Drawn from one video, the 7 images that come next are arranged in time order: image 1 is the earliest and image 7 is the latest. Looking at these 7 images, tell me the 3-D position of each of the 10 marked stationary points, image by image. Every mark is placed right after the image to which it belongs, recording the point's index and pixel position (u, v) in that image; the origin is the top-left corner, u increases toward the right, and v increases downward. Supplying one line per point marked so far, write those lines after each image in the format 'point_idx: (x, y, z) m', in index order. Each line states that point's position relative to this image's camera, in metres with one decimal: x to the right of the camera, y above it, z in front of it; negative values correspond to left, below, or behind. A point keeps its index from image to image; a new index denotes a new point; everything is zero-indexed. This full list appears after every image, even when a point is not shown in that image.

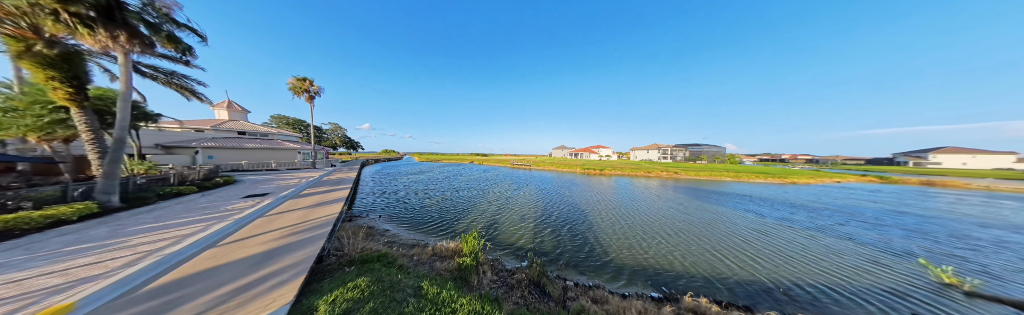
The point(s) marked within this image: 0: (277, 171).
0: (-27.3, -1.7, +18.0) m
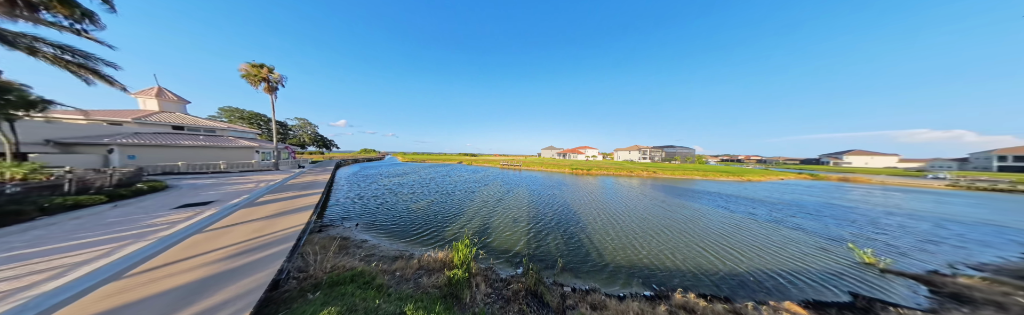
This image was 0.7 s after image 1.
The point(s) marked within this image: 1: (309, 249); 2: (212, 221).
0: (-28.3, -1.7, +15.4) m
1: (-5.3, -2.3, +4.1) m
2: (-9.3, -2.0, +4.8) m
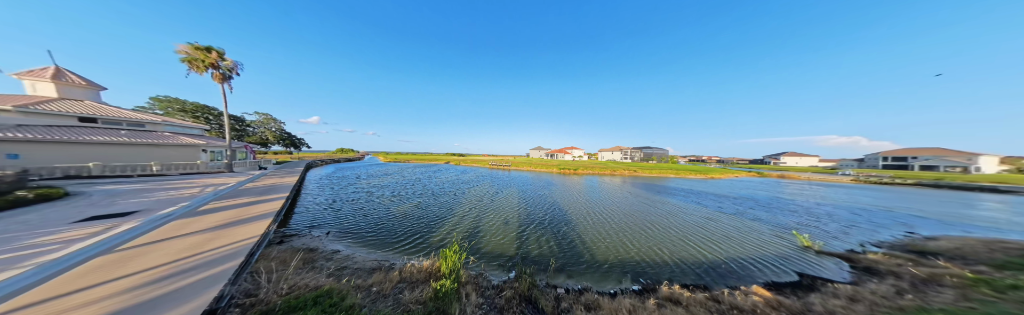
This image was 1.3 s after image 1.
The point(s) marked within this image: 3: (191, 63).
0: (-29.3, -1.7, +12.9) m
1: (-5.5, -2.3, +3.4) m
2: (-9.5, -2.0, +3.8) m
3: (-32.5, +9.8, +15.6) m
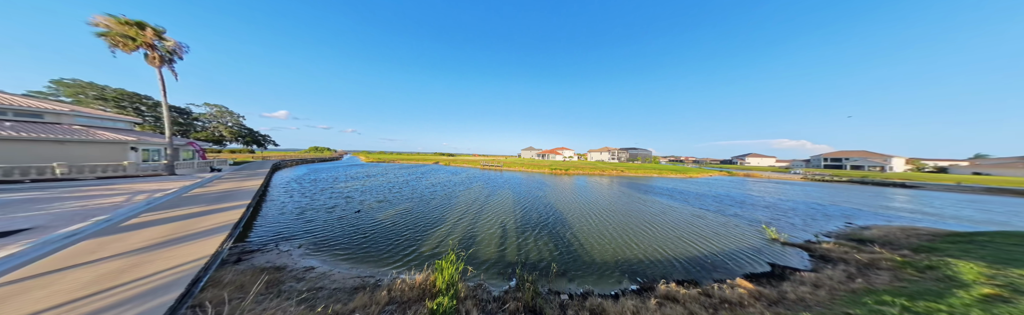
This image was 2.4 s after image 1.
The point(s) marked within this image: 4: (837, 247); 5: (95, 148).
0: (-29.7, -1.6, +10.5) m
1: (-5.3, -2.4, +2.7) m
2: (-9.3, -2.0, +2.9) m
3: (-33.1, +9.8, +13.0) m
4: (+17.1, -4.7, +8.0) m
5: (-35.3, +0.8, +13.1) m
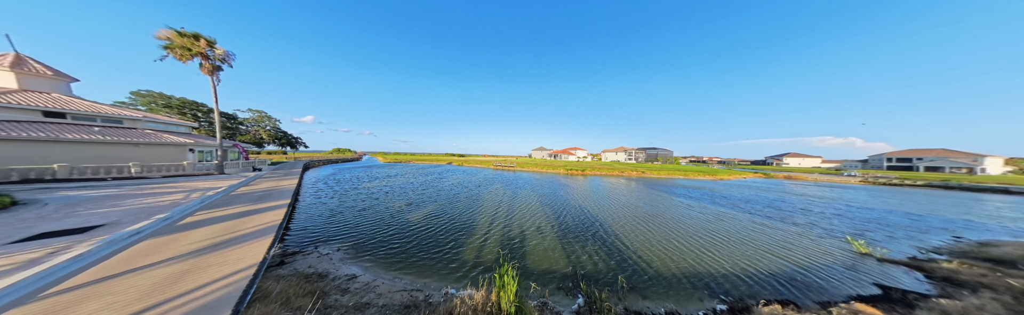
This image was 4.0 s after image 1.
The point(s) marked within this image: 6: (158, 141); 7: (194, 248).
0: (-27.8, -1.7, +11.7) m
1: (-3.9, -2.4, +2.4) m
2: (-7.9, -2.0, +2.8) m
3: (-31.1, +9.8, +14.4) m
4: (+18.8, -4.7, +6.3) m
5: (-33.2, +0.7, +14.6) m
6: (-31.6, +1.5, +13.8) m
7: (-7.0, -2.0, +3.4) m
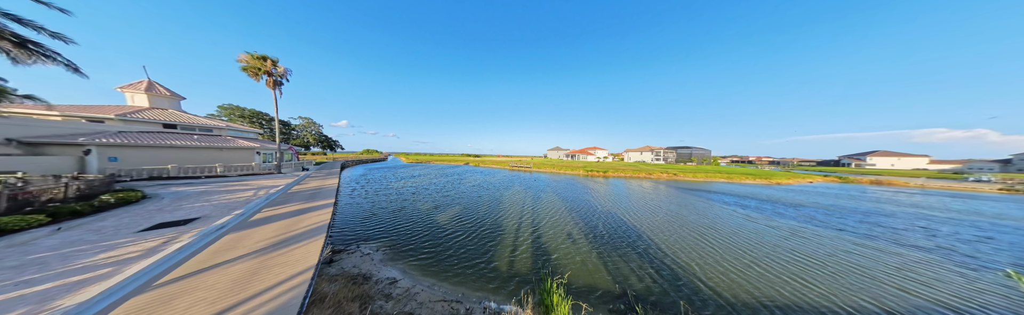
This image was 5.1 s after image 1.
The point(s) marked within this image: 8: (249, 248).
0: (-26.0, -1.9, +14.1) m
1: (-3.1, -2.5, +2.5) m
2: (-7.1, -2.2, +3.3) m
3: (-29.0, +9.5, +17.1) m
4: (+19.9, -4.8, +4.2) m
5: (-31.1, +0.5, +17.5) m
6: (-29.6, +1.3, +16.5) m
7: (-6.1, -2.1, +3.7) m
8: (-6.1, -2.1, +3.6) m
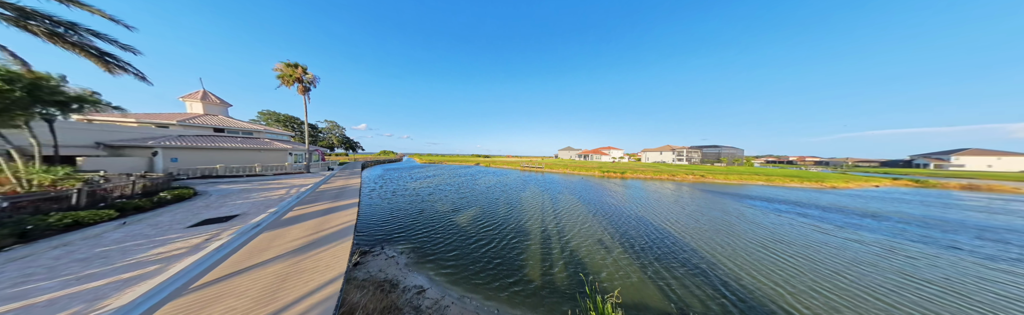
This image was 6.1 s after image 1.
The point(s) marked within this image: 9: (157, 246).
0: (-24.5, -2.0, +15.3) m
1: (-2.4, -2.5, +2.3) m
2: (-6.3, -2.2, +3.3) m
3: (-27.3, +9.5, +18.5) m
4: (+20.7, -4.7, +2.4) m
5: (-29.3, +0.4, +19.1) m
6: (-27.9, +1.2, +18.0) m
7: (-5.3, -2.1, +3.7) m
8: (-5.3, -2.1, +3.6) m
9: (-8.8, -2.2, +3.9) m
